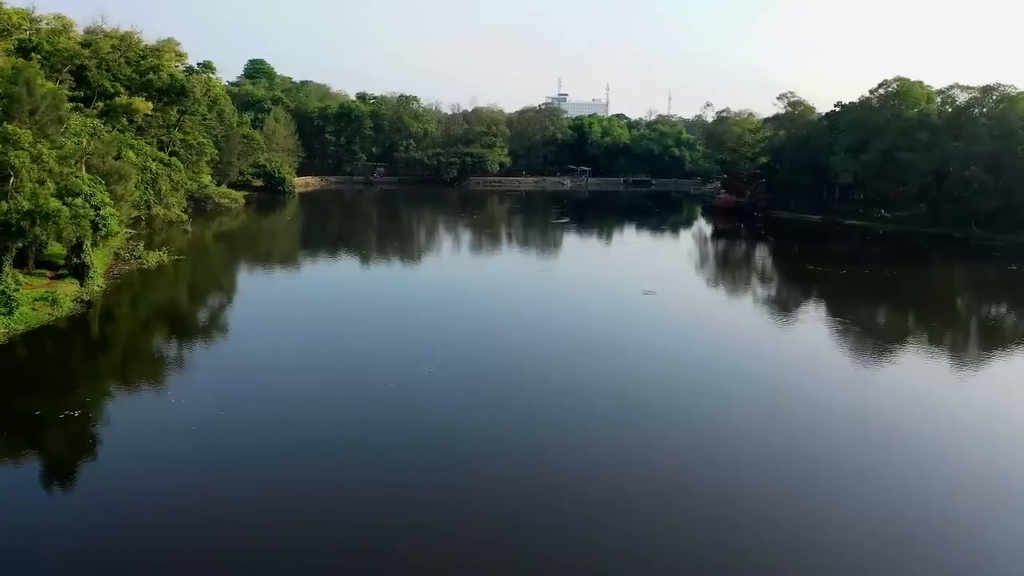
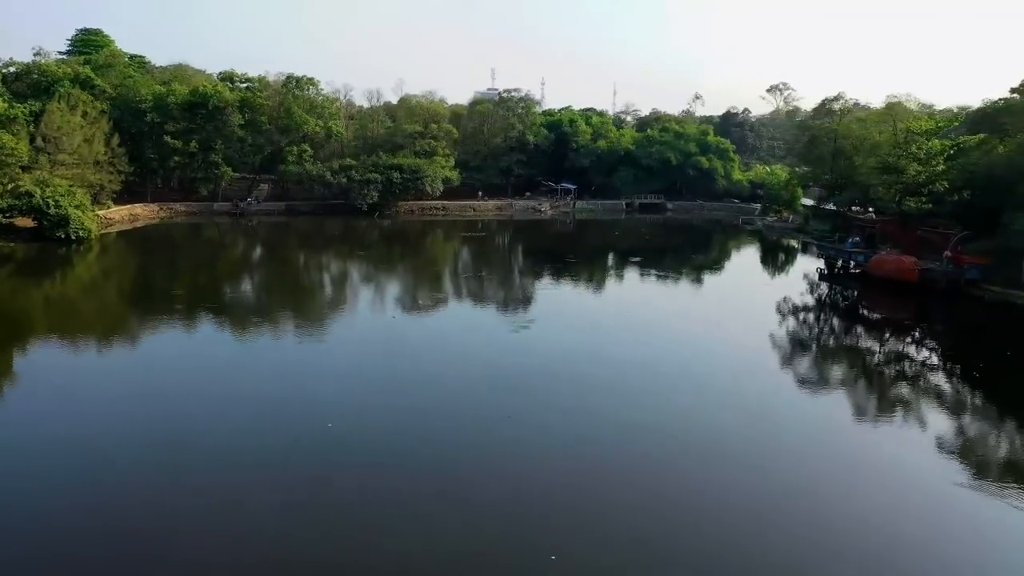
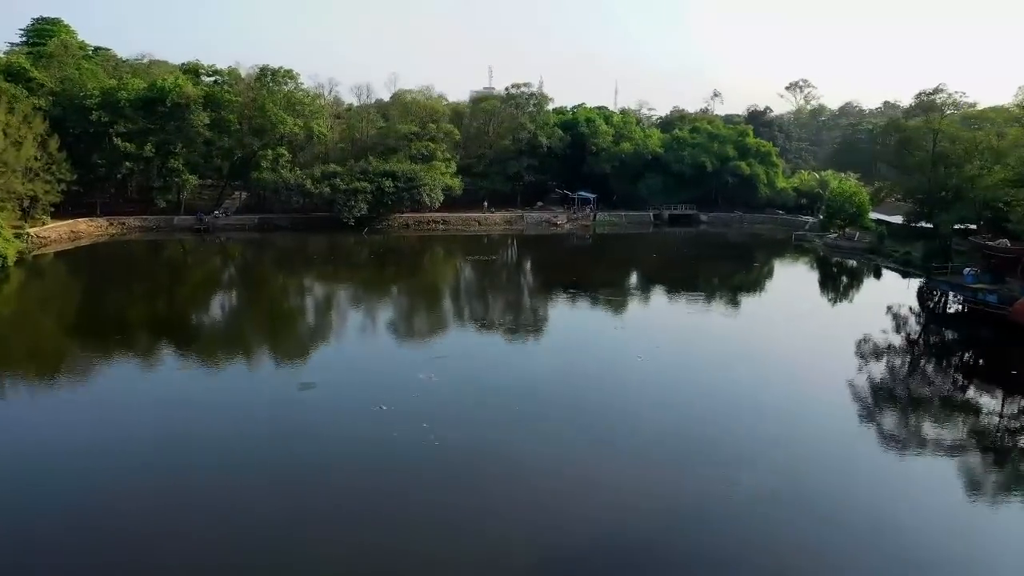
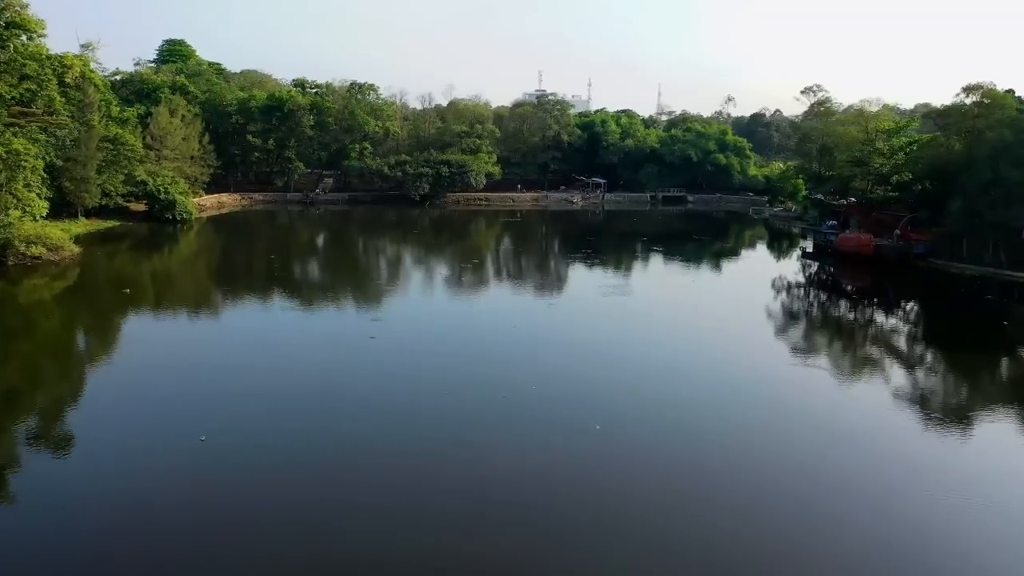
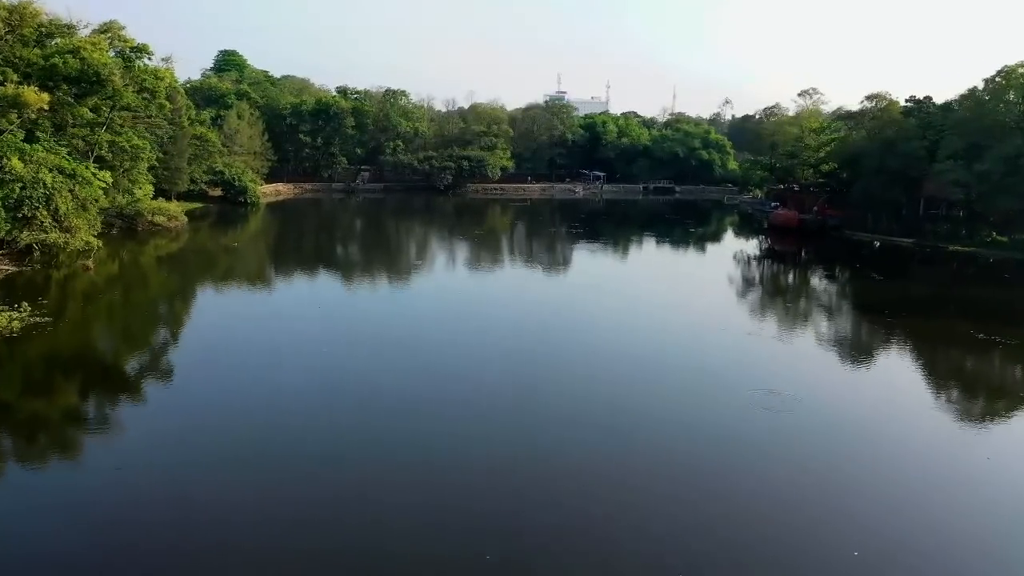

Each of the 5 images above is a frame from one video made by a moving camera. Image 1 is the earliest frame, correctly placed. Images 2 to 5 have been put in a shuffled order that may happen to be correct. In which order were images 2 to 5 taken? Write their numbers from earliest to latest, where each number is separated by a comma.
5, 4, 2, 3
